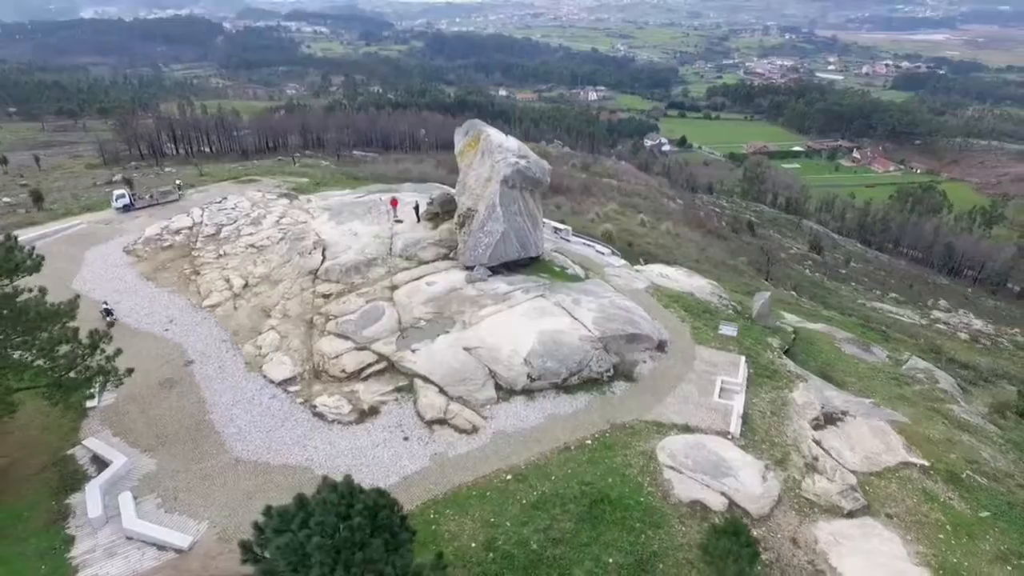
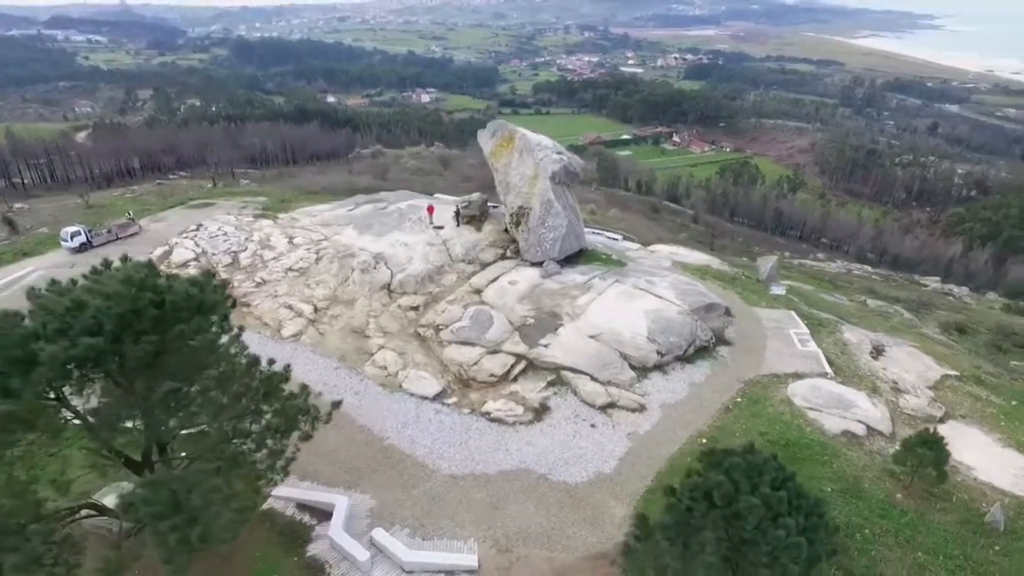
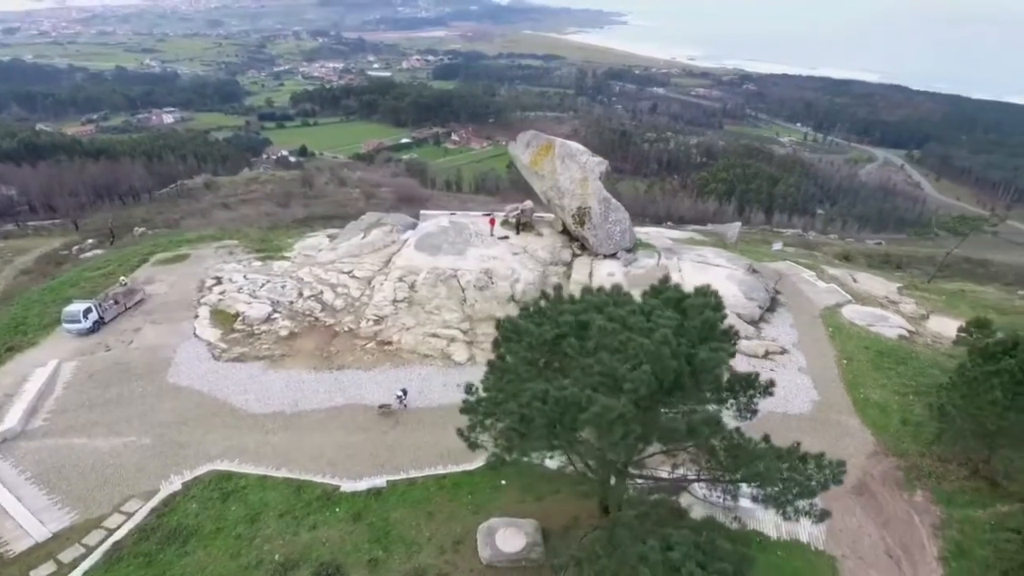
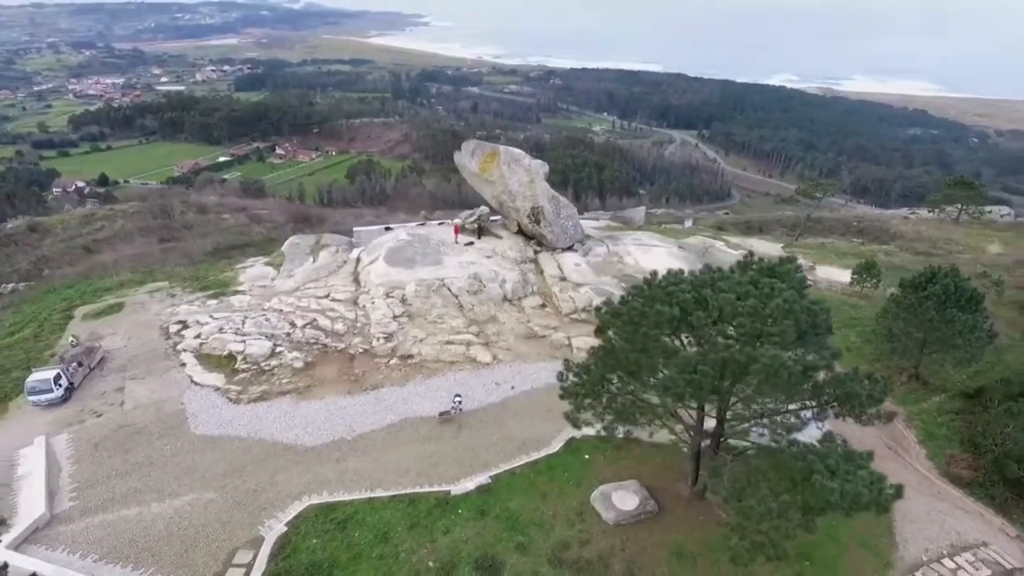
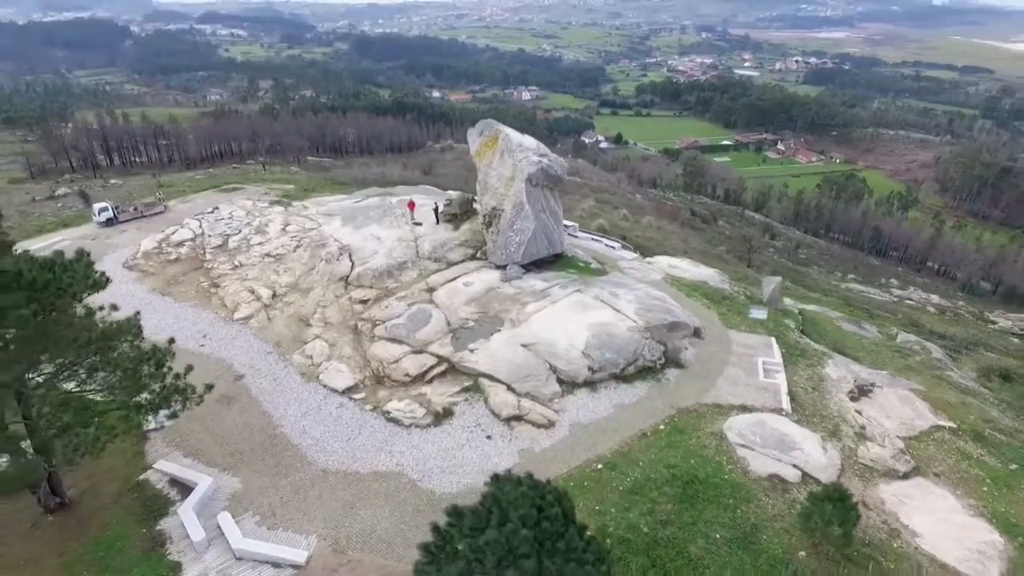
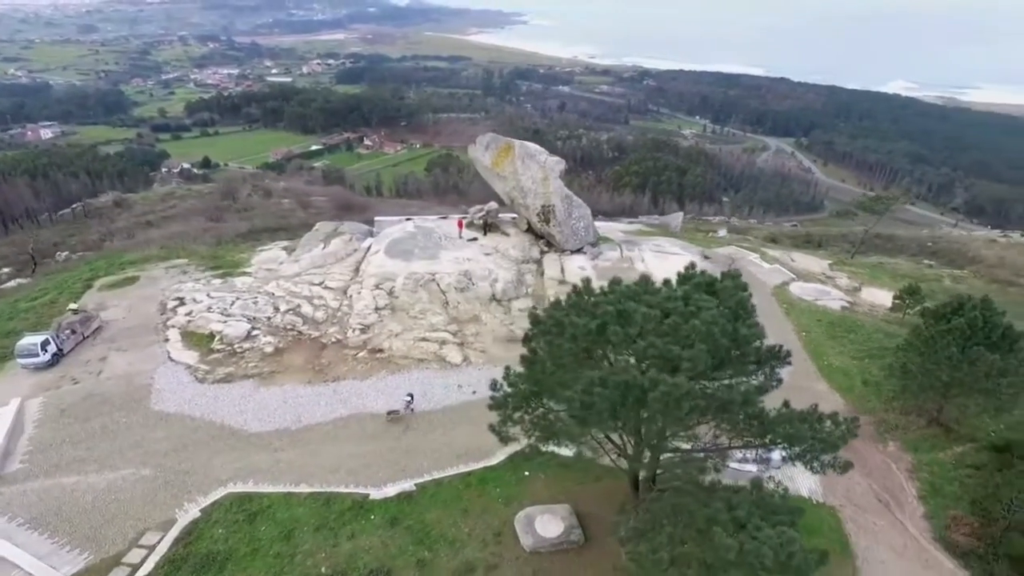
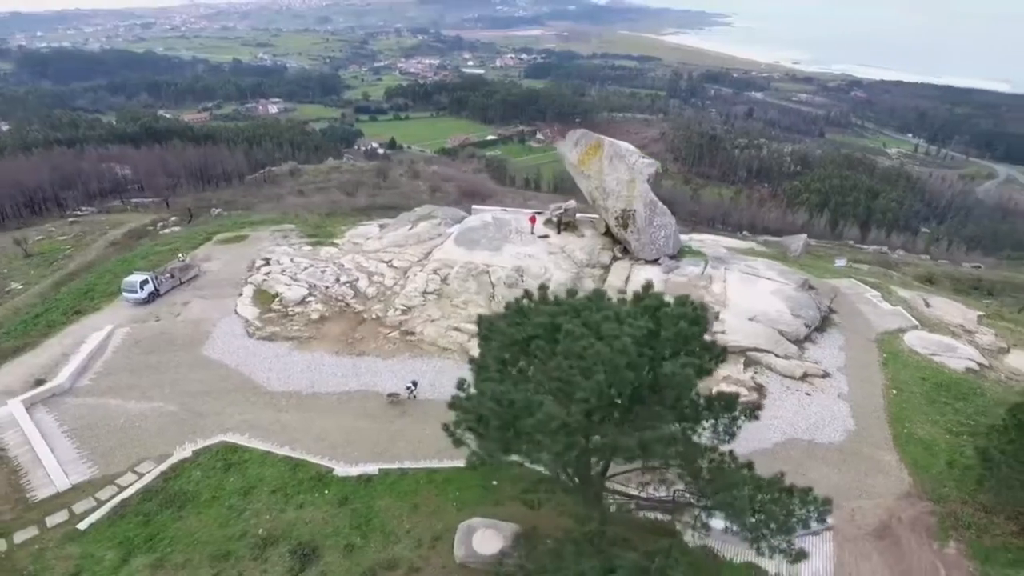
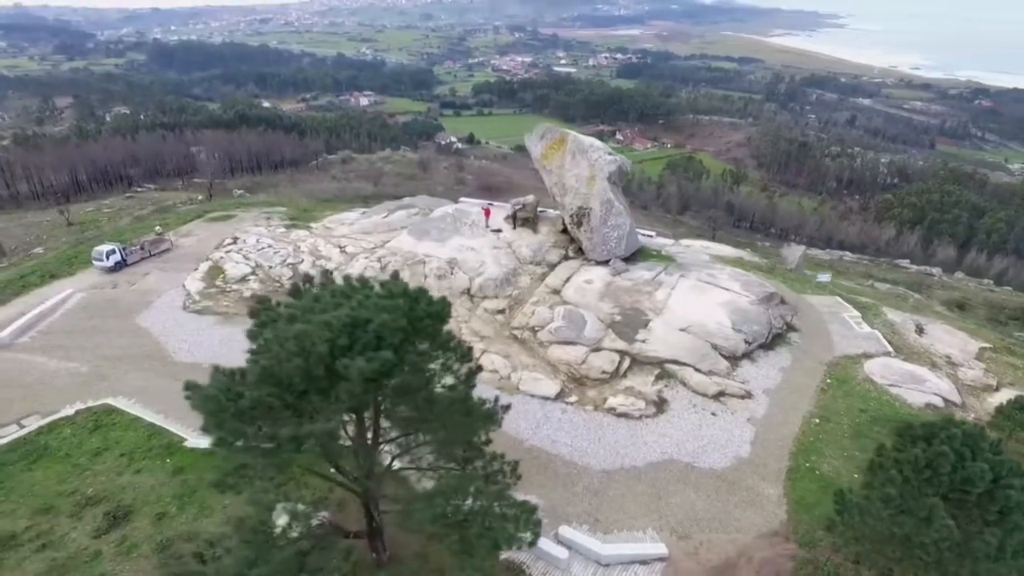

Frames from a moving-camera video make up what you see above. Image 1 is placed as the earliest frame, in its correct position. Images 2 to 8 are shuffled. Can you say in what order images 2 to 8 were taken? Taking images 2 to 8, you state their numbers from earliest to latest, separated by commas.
5, 2, 8, 7, 3, 6, 4
